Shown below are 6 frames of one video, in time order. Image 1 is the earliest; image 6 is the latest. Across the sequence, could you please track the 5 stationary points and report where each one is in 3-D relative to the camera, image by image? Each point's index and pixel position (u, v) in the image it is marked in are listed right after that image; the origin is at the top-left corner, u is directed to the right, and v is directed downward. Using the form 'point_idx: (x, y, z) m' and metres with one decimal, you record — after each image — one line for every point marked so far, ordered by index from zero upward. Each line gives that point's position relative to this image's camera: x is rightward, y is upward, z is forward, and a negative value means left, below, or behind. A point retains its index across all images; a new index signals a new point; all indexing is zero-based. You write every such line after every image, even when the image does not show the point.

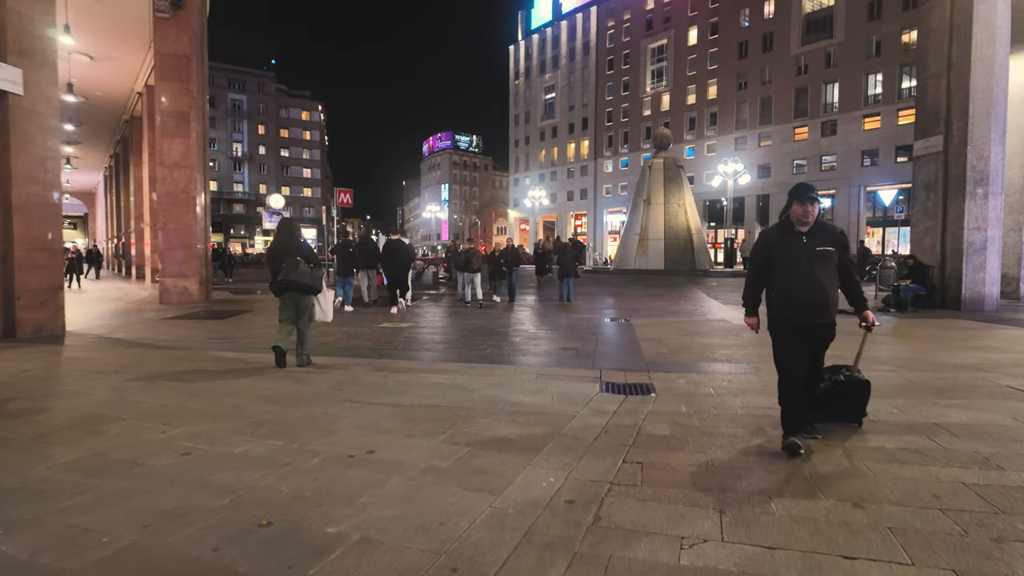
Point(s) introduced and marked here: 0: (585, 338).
0: (+1.1, -0.8, +9.0) m
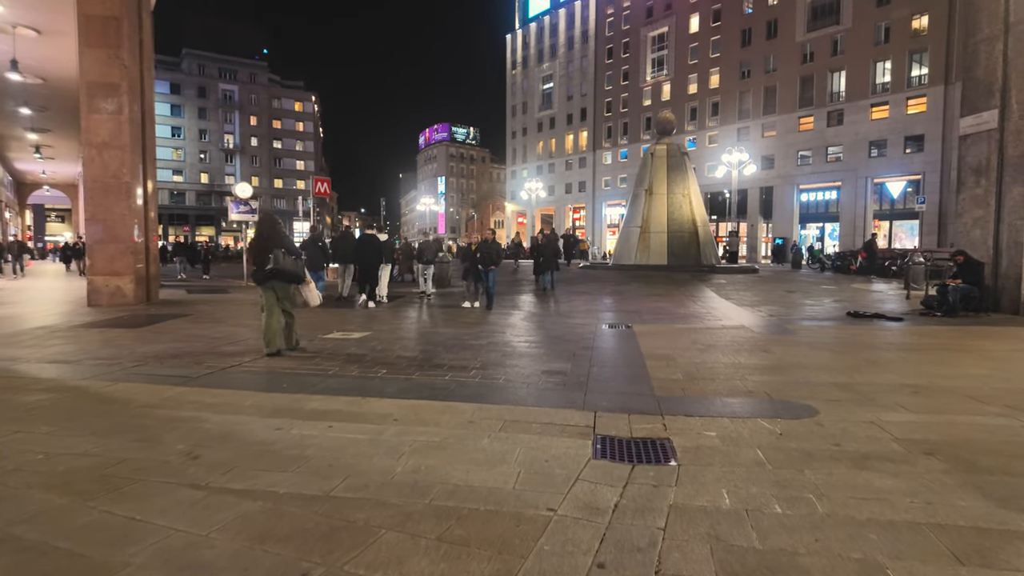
0: (+0.8, -0.8, +7.1) m
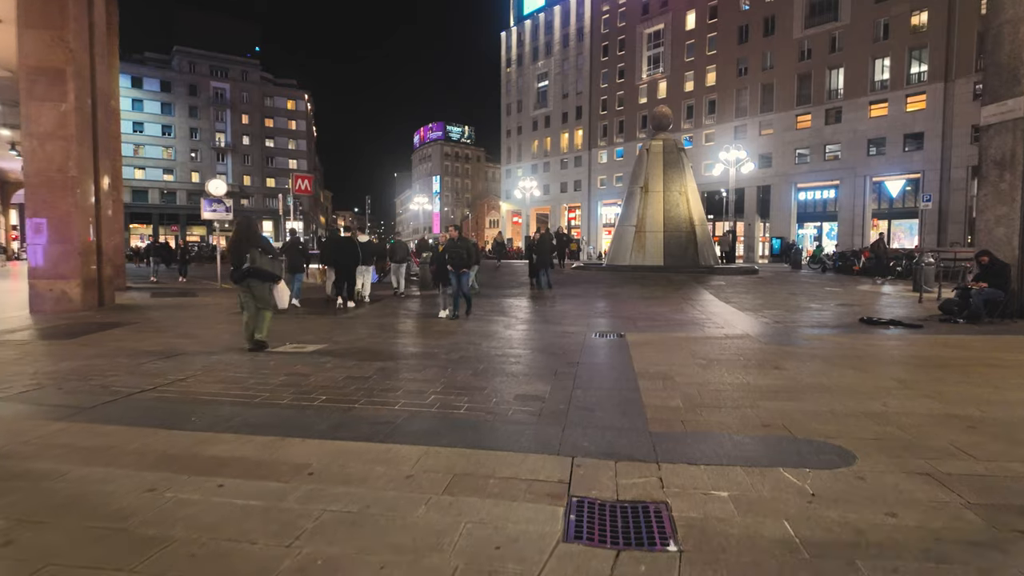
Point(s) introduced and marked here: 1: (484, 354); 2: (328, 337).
0: (+0.5, -0.9, +6.1) m
1: (-0.4, -0.8, +7.4) m
2: (-2.8, -0.7, +8.8) m
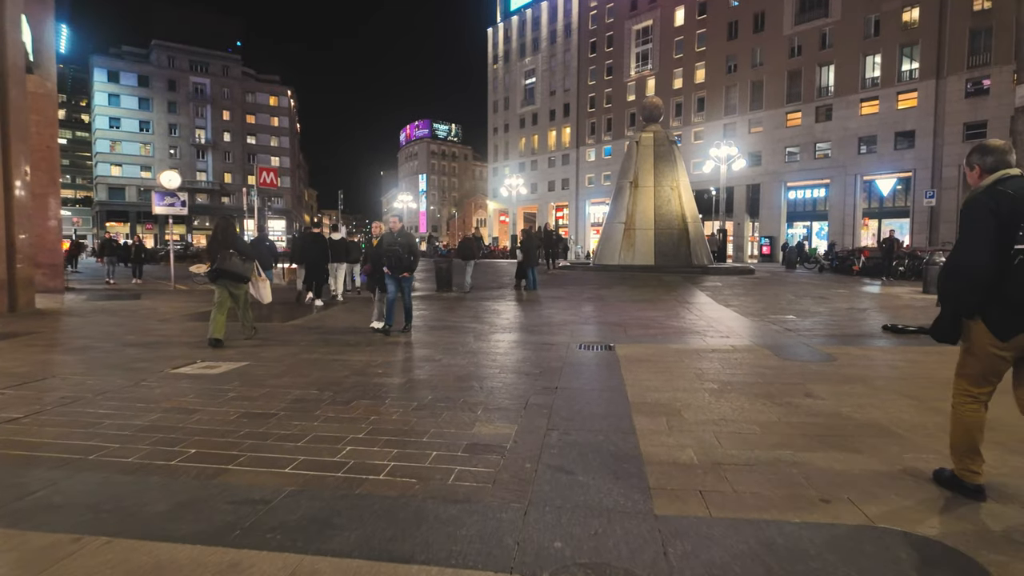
0: (+0.1, -0.9, +4.6) m
1: (-0.7, -0.8, +5.9) m
2: (-3.2, -0.8, +7.3) m
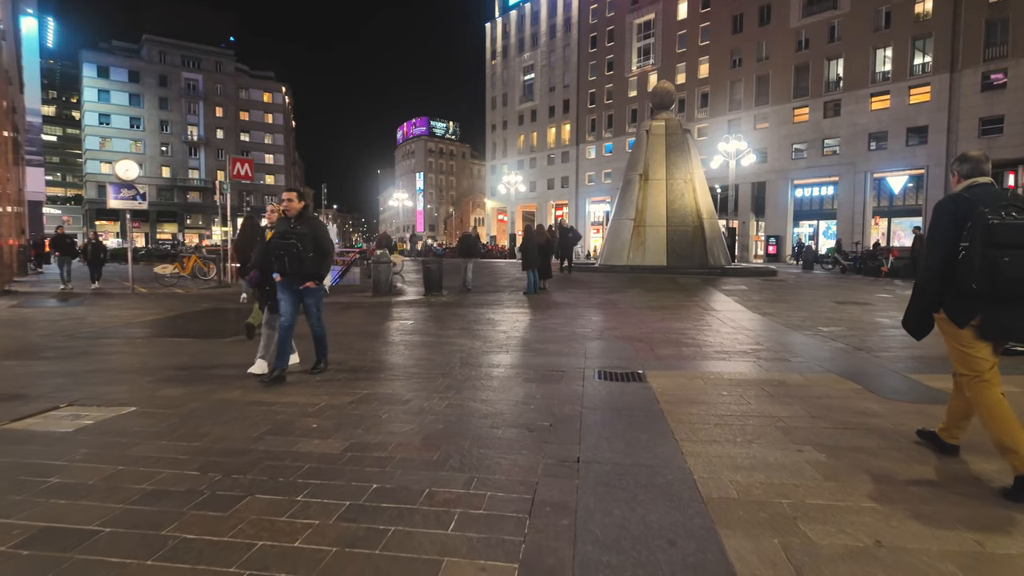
0: (+0.1, -1.1, +2.7) m
1: (-0.7, -0.9, +4.0) m
2: (-3.2, -0.9, +5.4) m
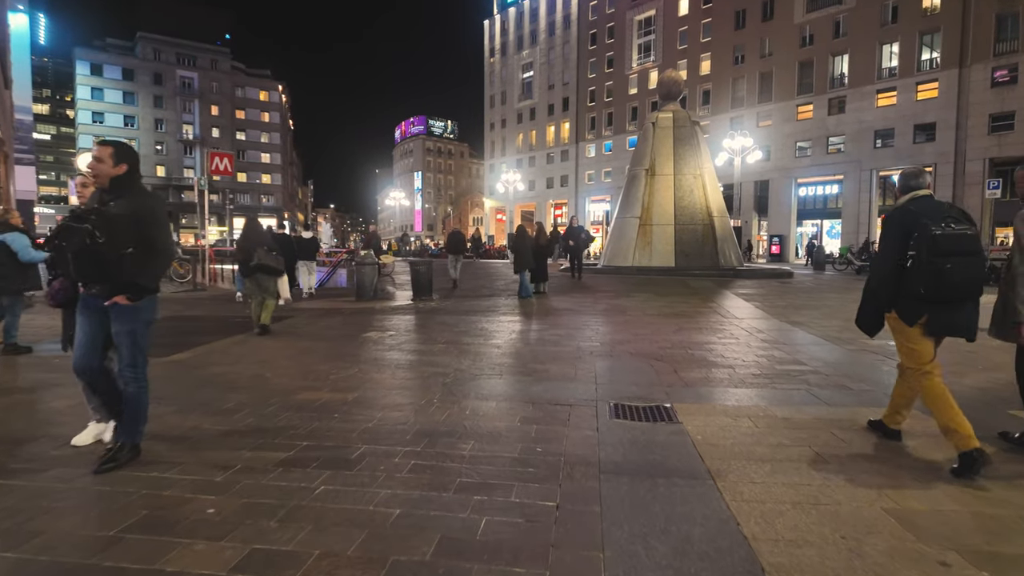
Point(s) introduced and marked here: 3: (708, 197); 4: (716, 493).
0: (+0.1, -1.1, +1.5) m
1: (-0.8, -1.0, +2.8) m
2: (-3.2, -1.0, +4.1) m
3: (+6.1, +2.8, +18.5) m
4: (+1.0, -1.0, +3.4) m
